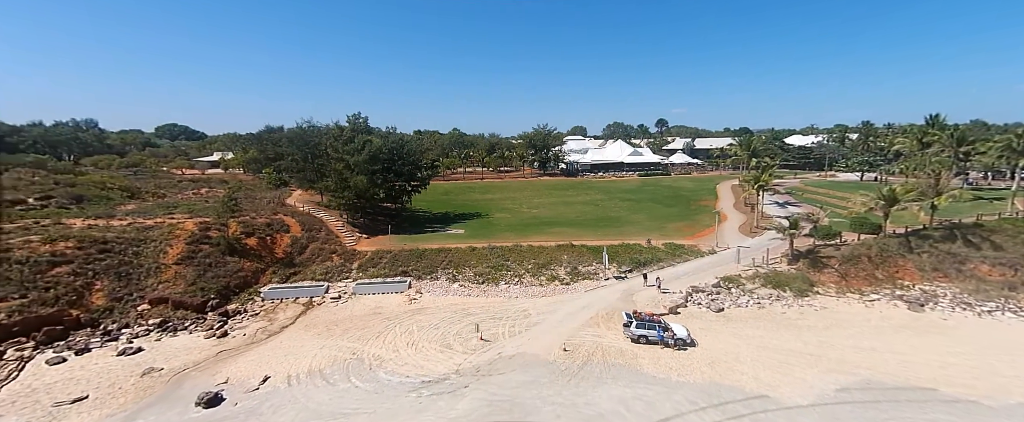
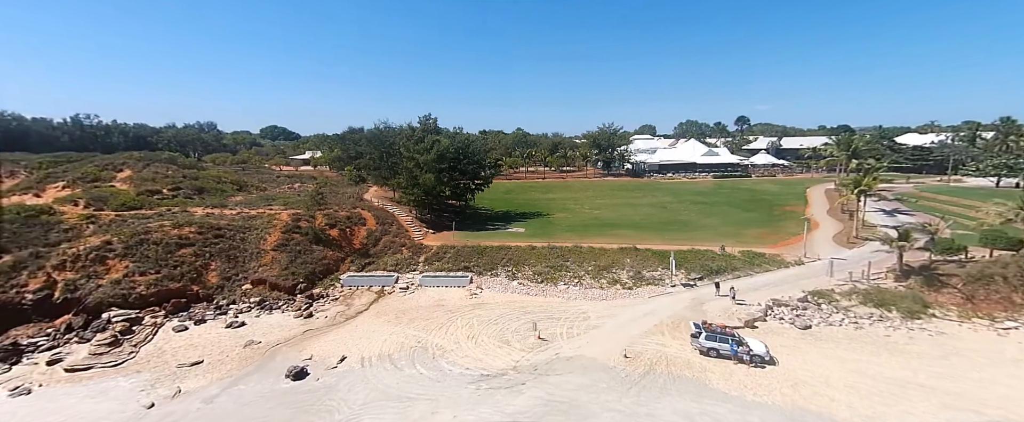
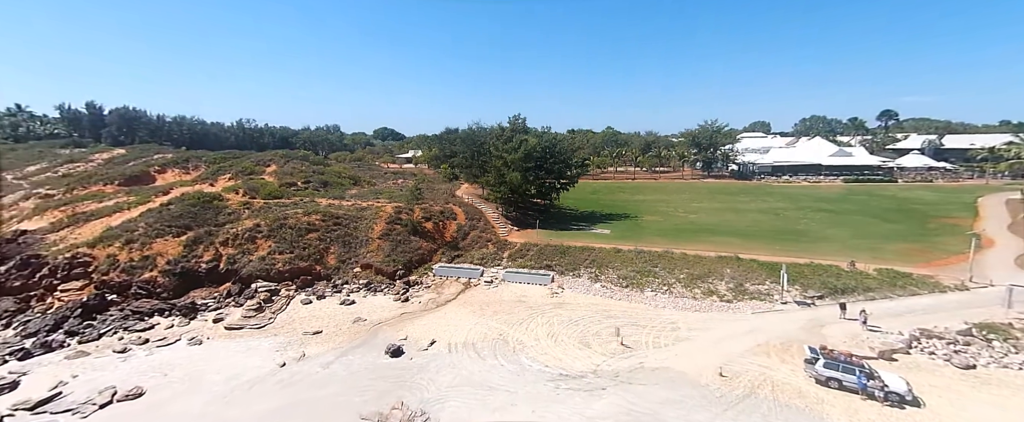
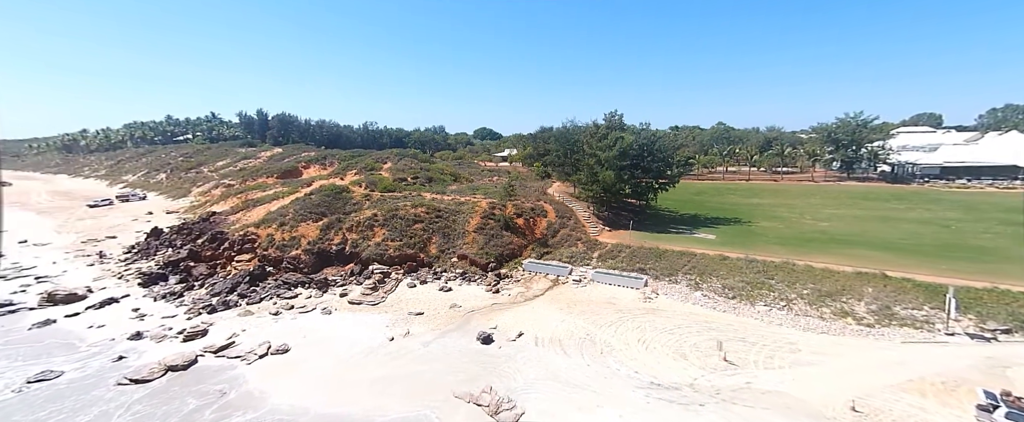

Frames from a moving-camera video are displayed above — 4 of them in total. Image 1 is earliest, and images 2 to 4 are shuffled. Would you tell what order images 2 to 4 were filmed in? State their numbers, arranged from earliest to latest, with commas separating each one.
2, 3, 4
